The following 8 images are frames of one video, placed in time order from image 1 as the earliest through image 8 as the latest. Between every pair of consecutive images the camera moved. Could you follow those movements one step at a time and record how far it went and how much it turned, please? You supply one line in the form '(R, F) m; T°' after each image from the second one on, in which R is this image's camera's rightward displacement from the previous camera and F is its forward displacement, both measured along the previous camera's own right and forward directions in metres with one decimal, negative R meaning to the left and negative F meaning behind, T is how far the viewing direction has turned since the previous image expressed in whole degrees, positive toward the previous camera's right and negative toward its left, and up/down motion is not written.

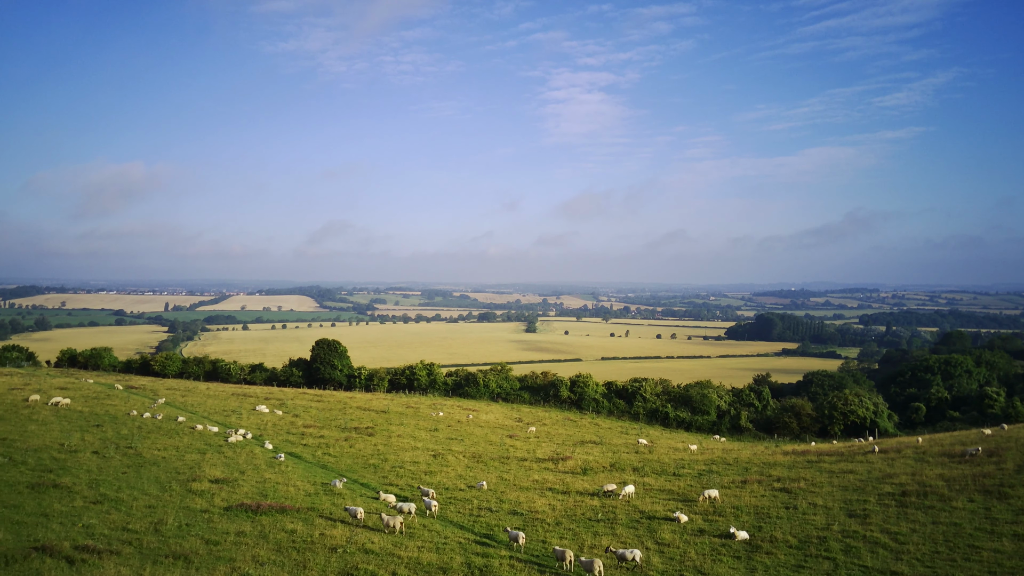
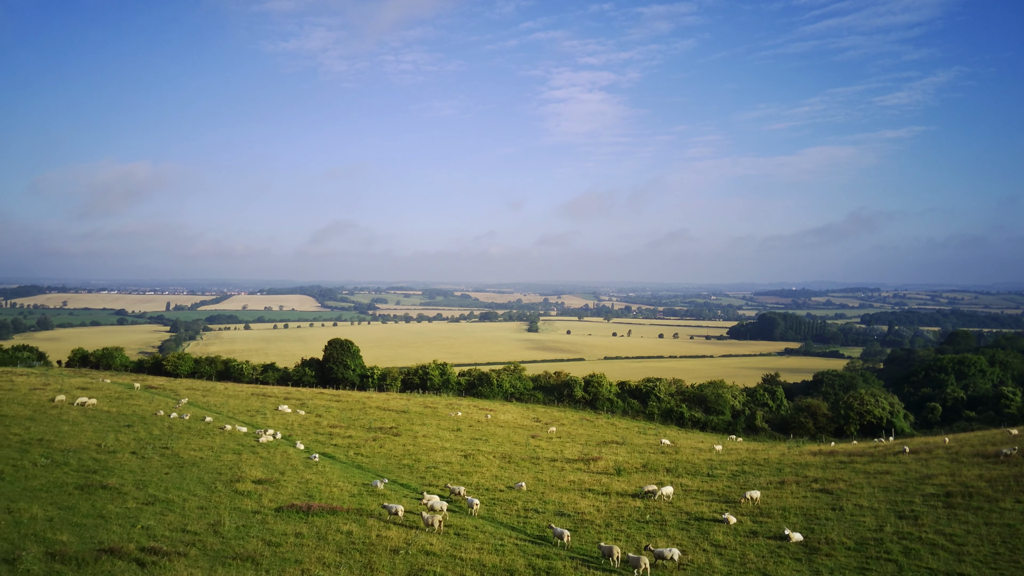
(-1.6, +0.1) m; 0°
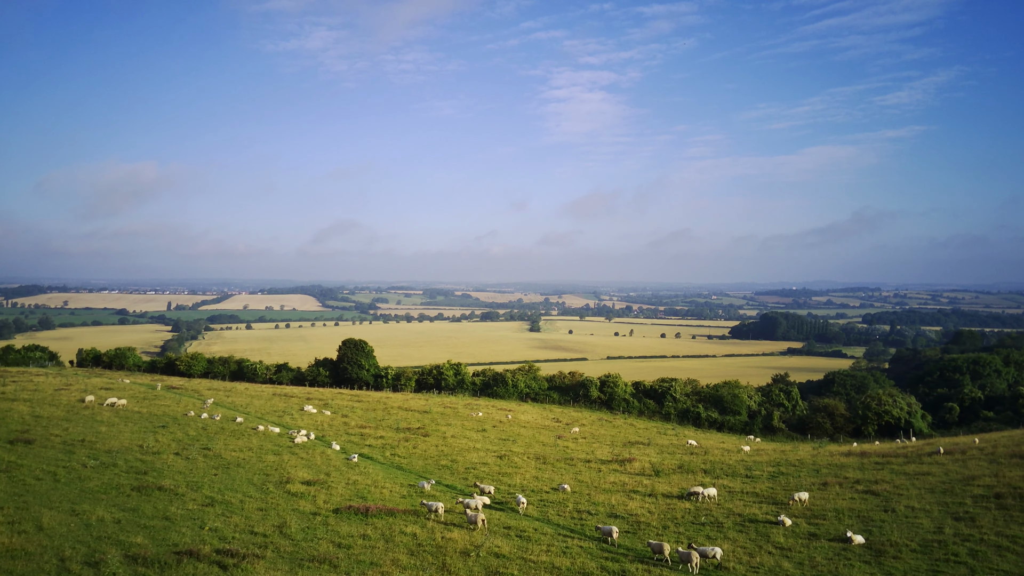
(-1.8, +0.1) m; 0°
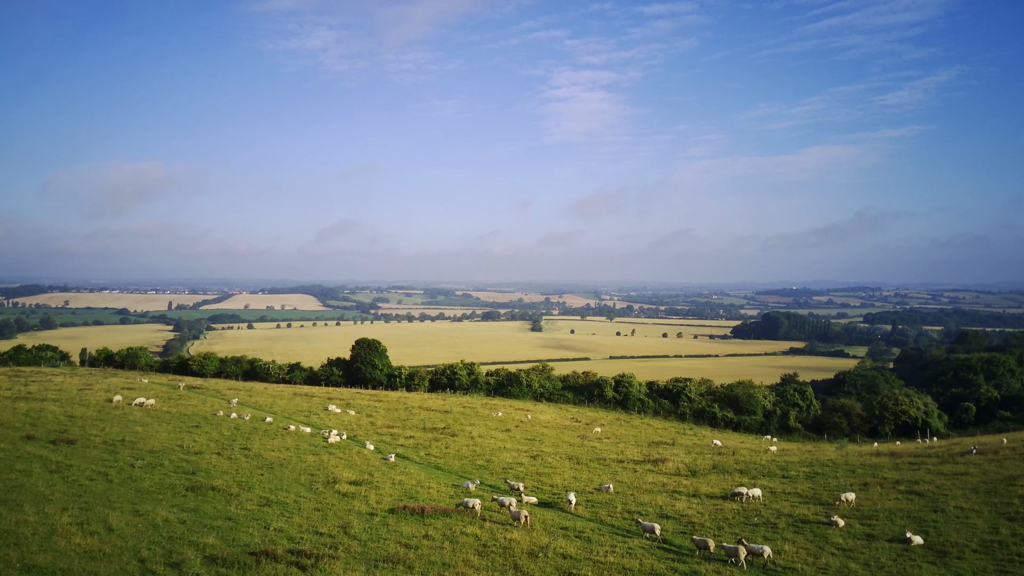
(-1.7, 0.0) m; 0°
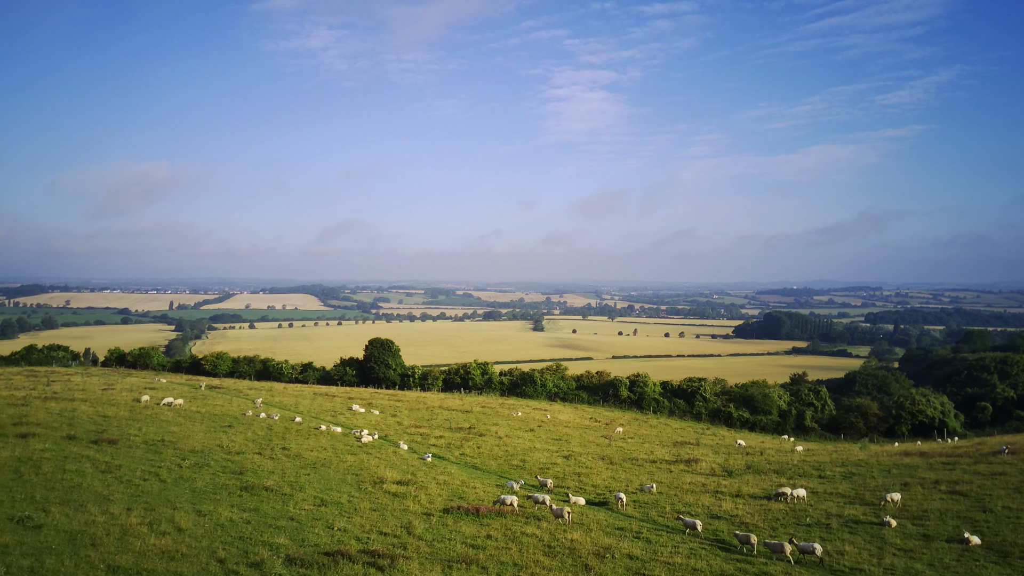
(-1.7, 0.0) m; 0°
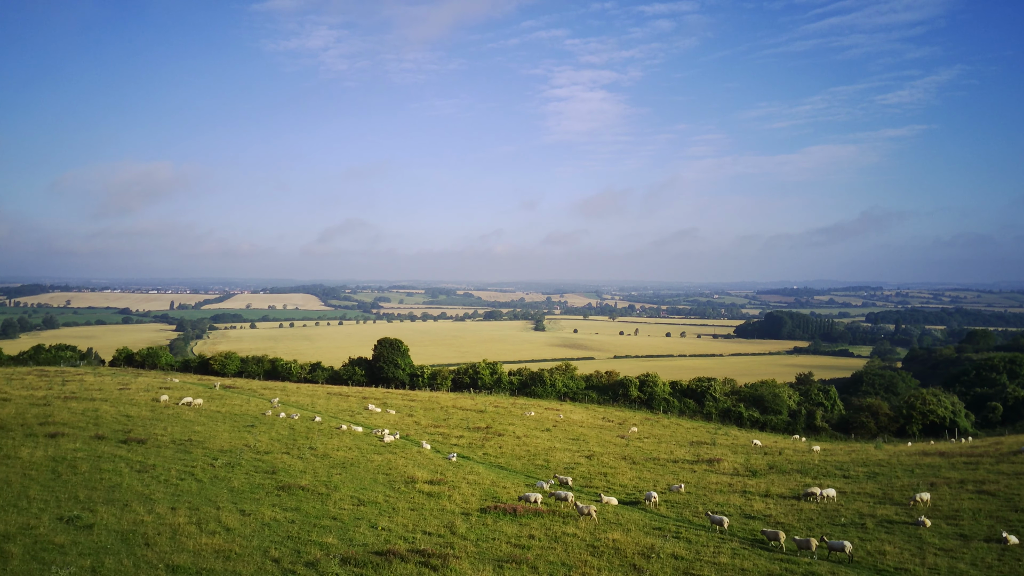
(-1.2, 0.0) m; 0°
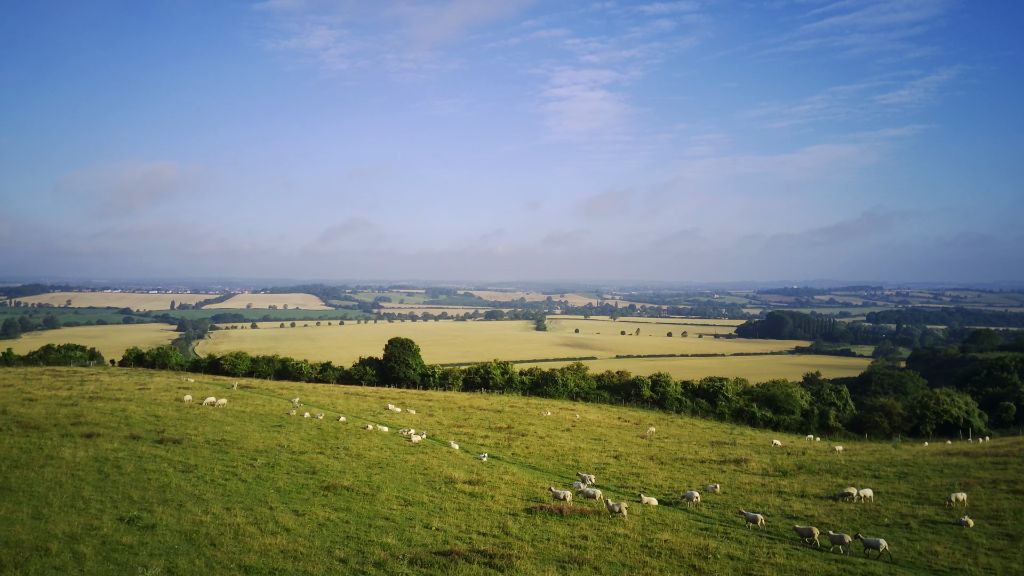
(-1.4, 0.0) m; 0°
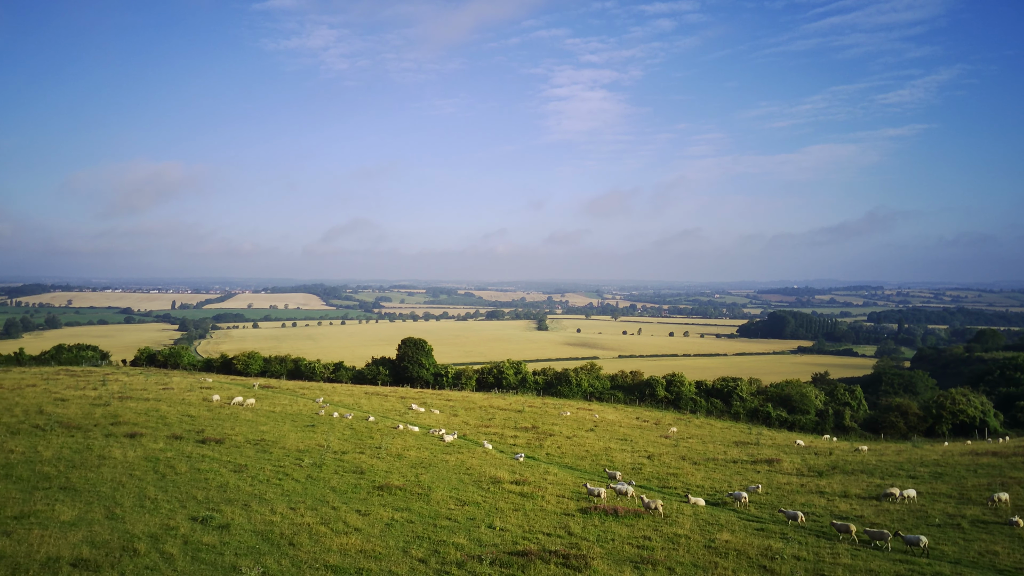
(-1.7, 0.0) m; 0°
